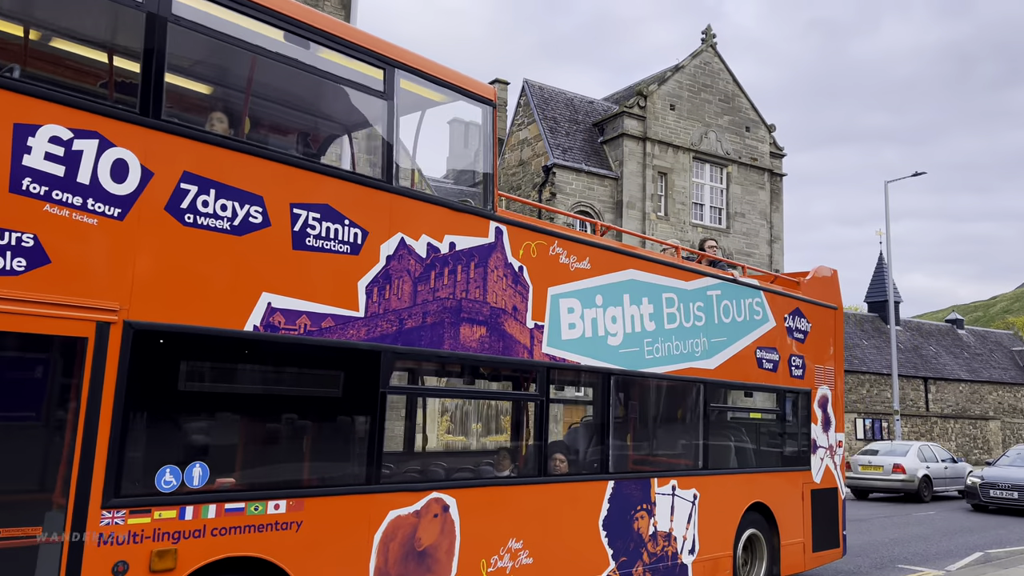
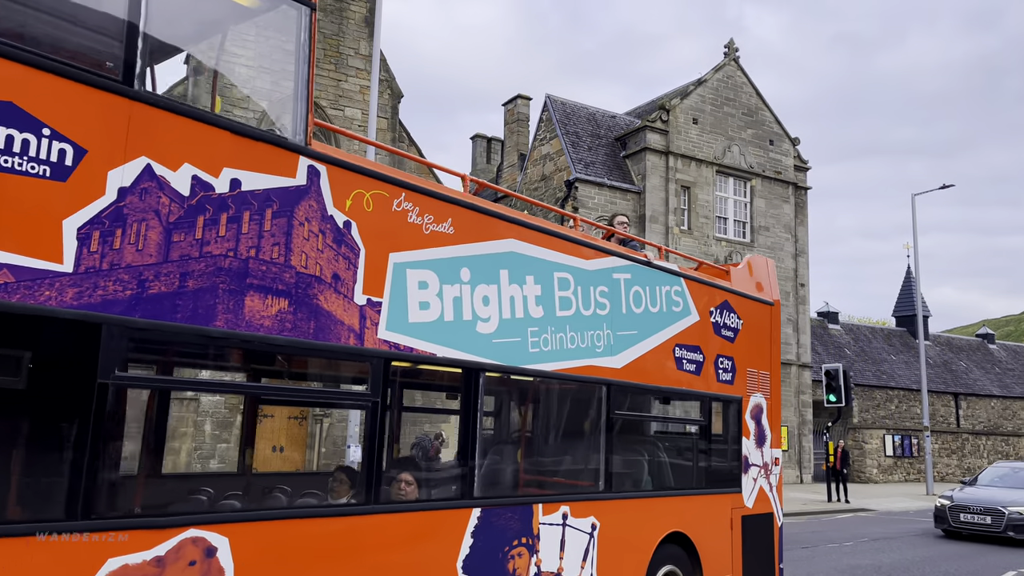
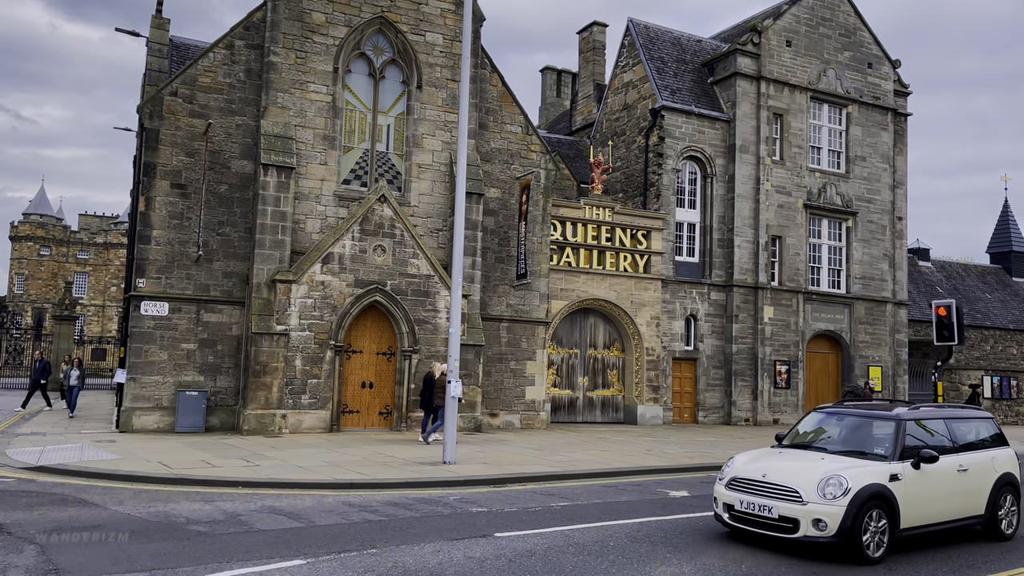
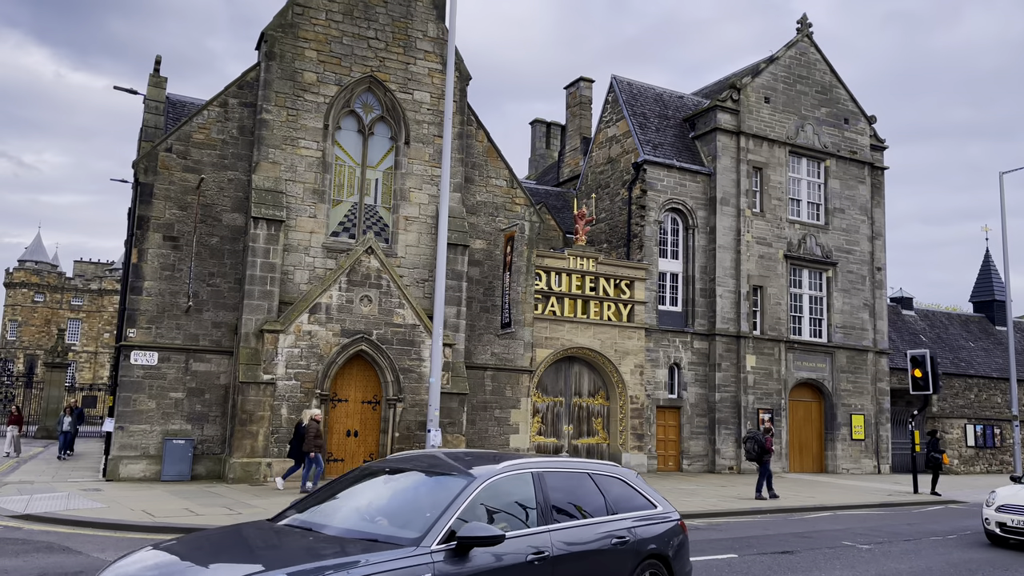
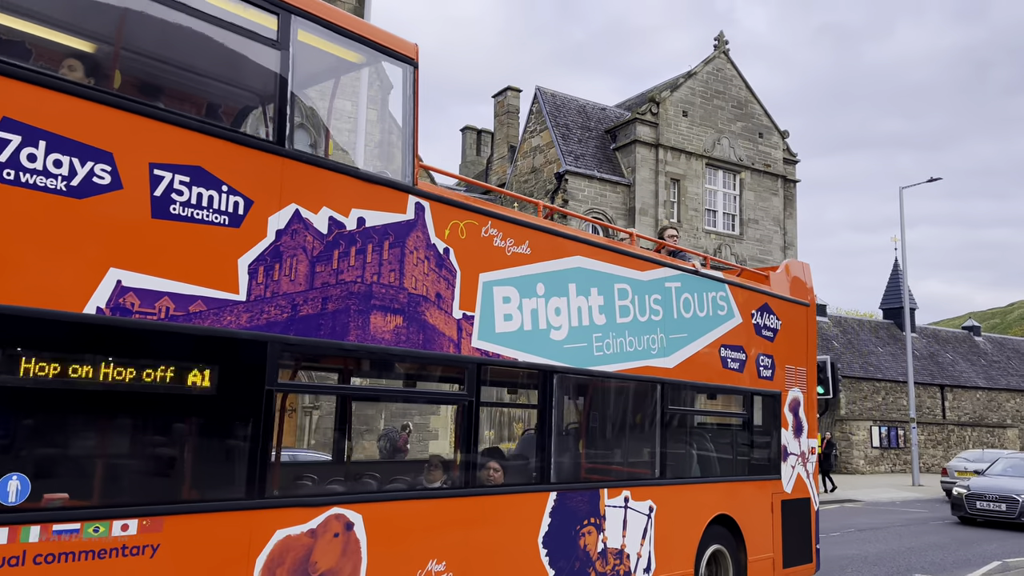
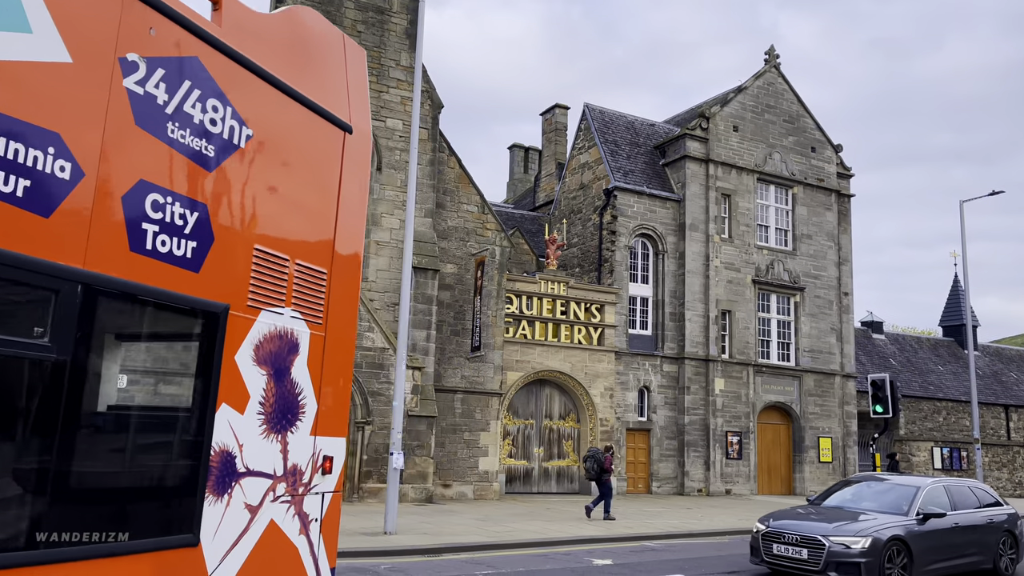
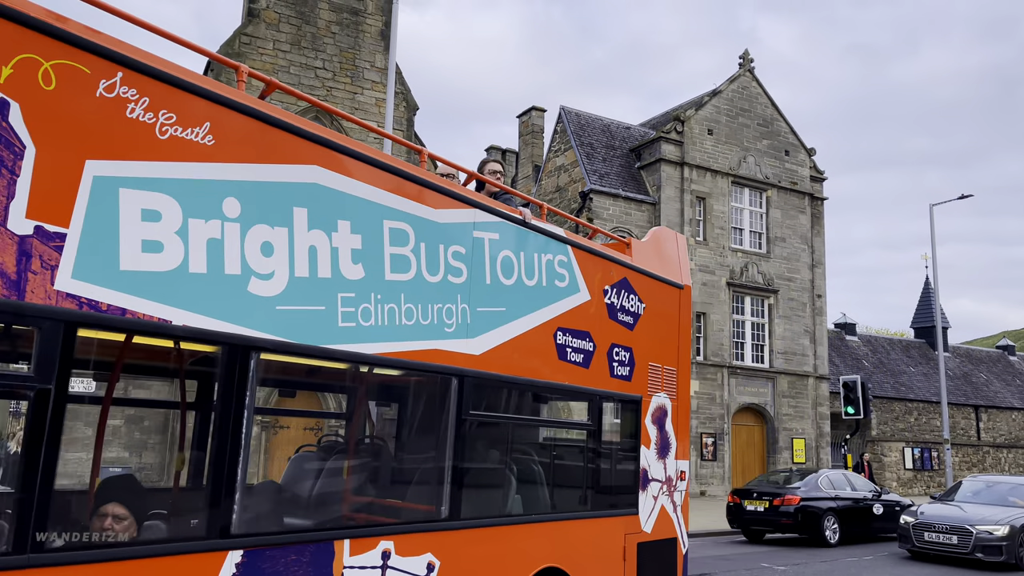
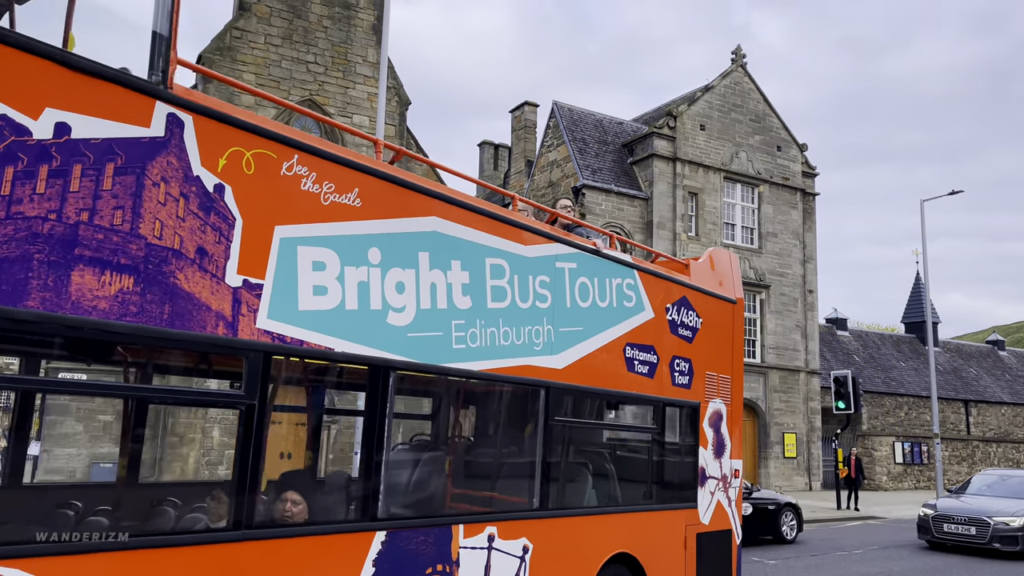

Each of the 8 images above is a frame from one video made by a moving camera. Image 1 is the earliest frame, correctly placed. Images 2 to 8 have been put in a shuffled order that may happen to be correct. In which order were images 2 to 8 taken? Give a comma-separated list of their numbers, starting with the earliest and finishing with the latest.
5, 2, 8, 7, 6, 4, 3
